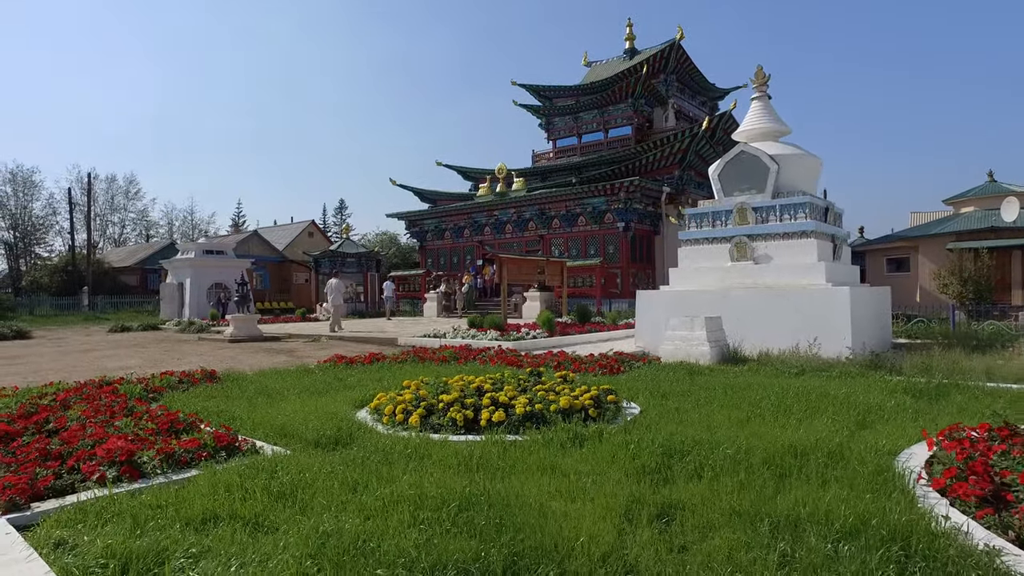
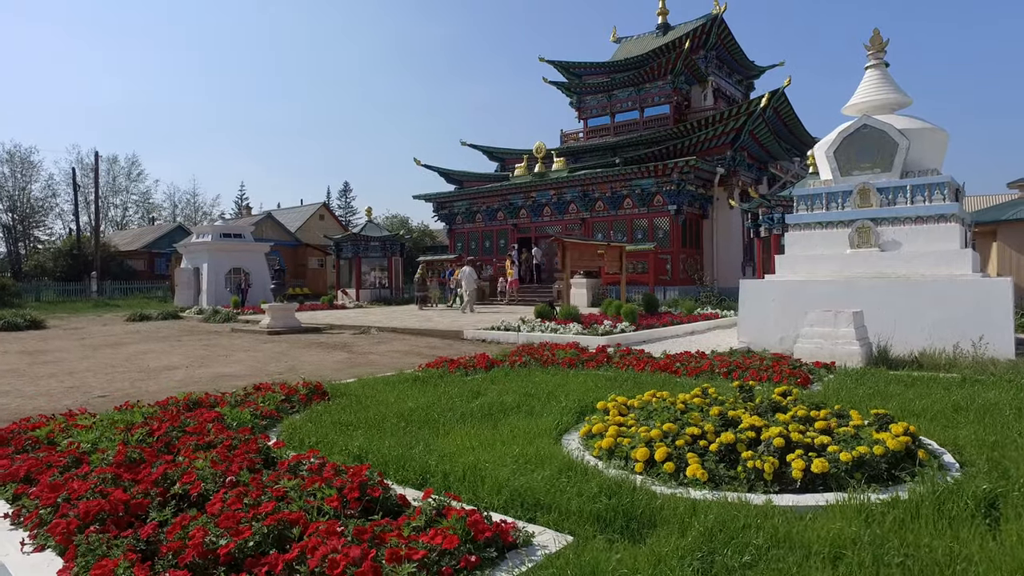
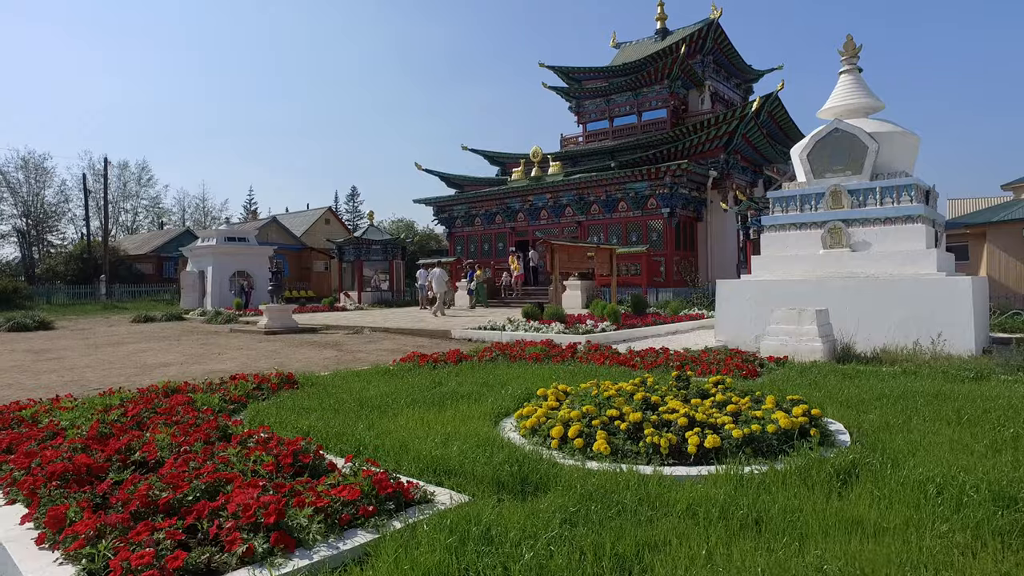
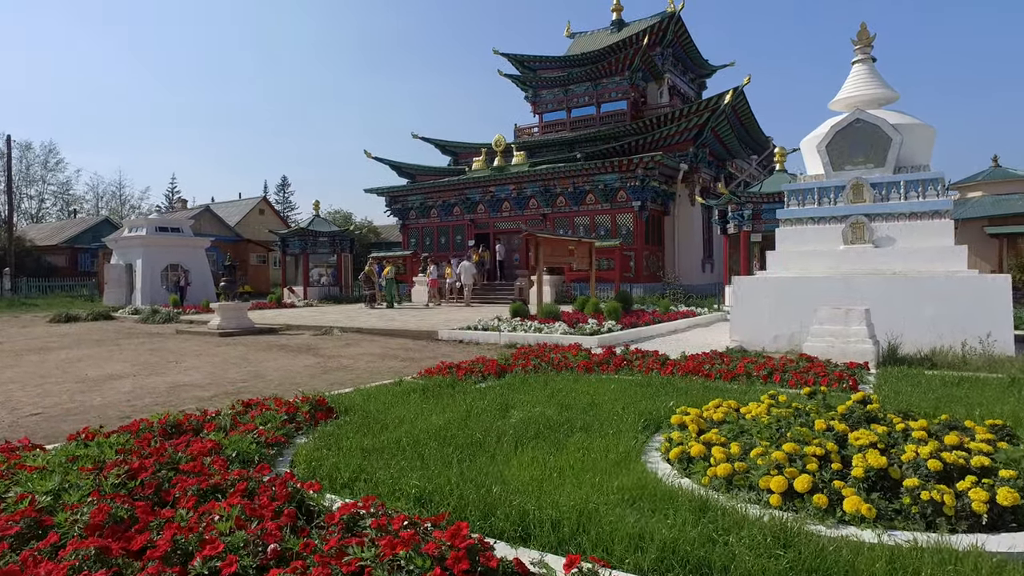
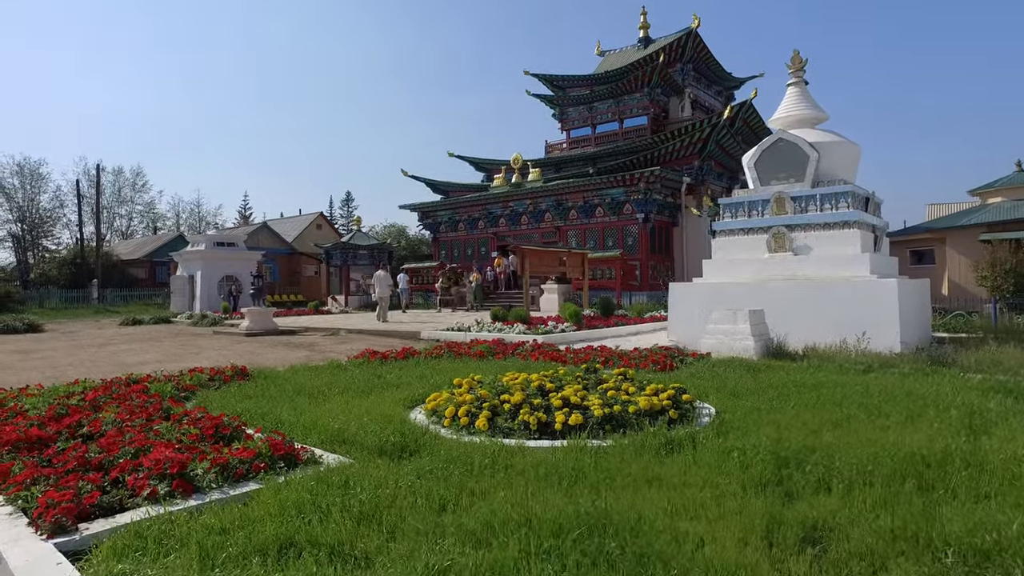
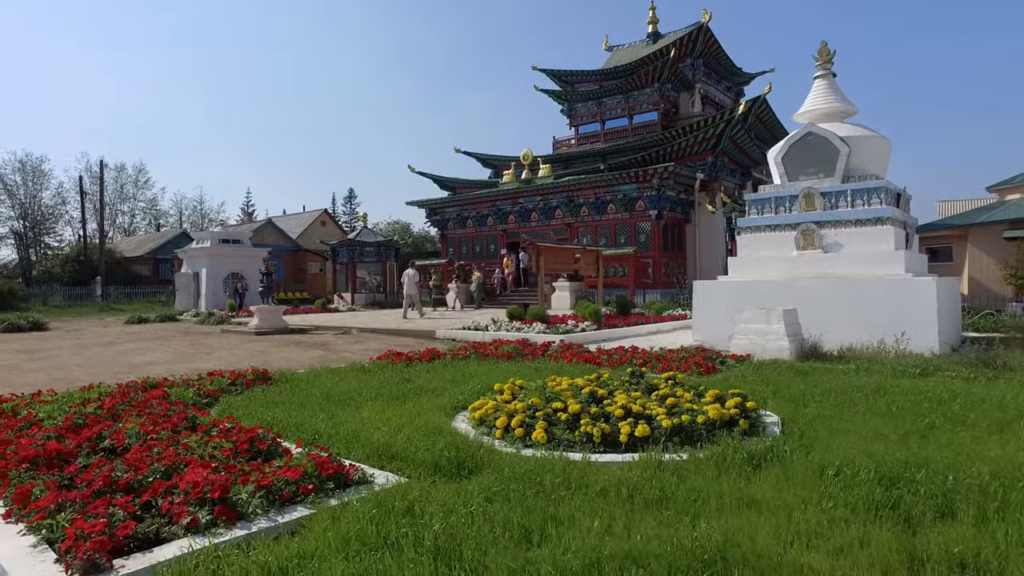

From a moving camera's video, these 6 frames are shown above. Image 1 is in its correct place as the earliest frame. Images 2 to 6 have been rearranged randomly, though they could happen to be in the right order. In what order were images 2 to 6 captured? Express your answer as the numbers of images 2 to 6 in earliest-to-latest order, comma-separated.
5, 6, 3, 2, 4
